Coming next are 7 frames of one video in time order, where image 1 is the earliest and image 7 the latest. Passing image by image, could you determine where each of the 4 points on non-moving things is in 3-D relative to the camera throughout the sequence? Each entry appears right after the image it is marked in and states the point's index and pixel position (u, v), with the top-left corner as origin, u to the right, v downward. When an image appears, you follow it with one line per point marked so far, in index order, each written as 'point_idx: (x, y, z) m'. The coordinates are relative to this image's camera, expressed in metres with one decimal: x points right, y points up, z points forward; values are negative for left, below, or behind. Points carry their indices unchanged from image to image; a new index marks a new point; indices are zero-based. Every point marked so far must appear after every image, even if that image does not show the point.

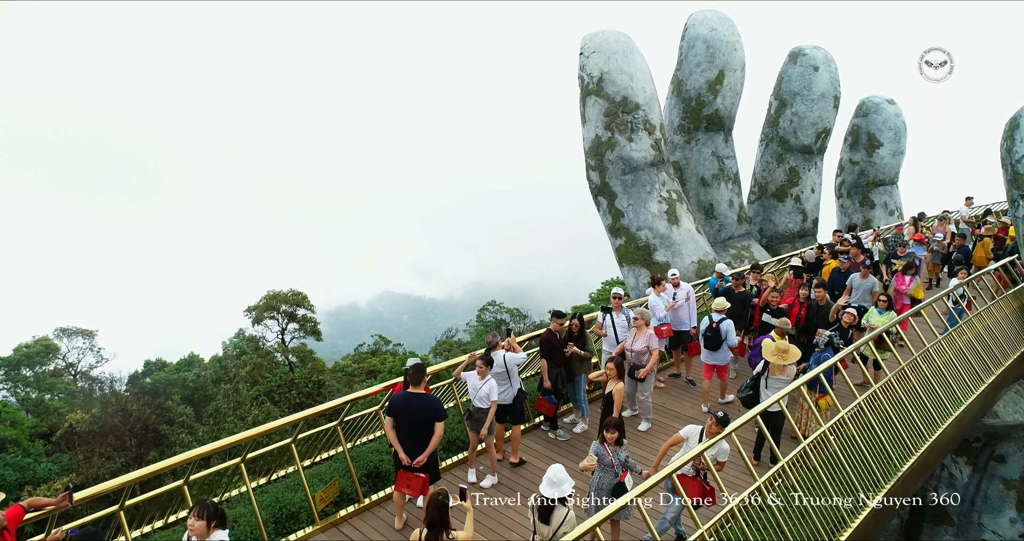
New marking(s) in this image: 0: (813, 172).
0: (+8.9, +2.9, +16.5) m
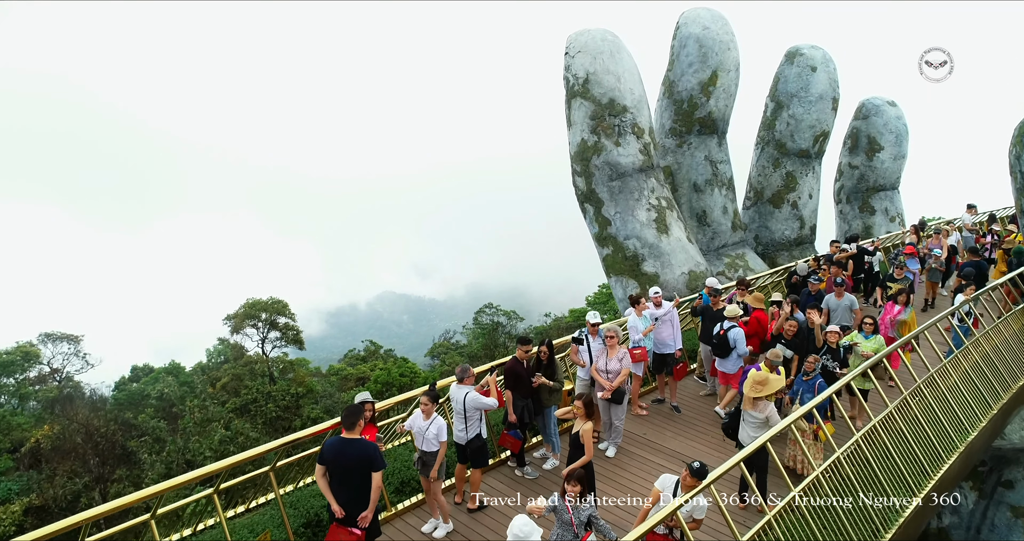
0: (+8.5, +2.7, +15.8) m
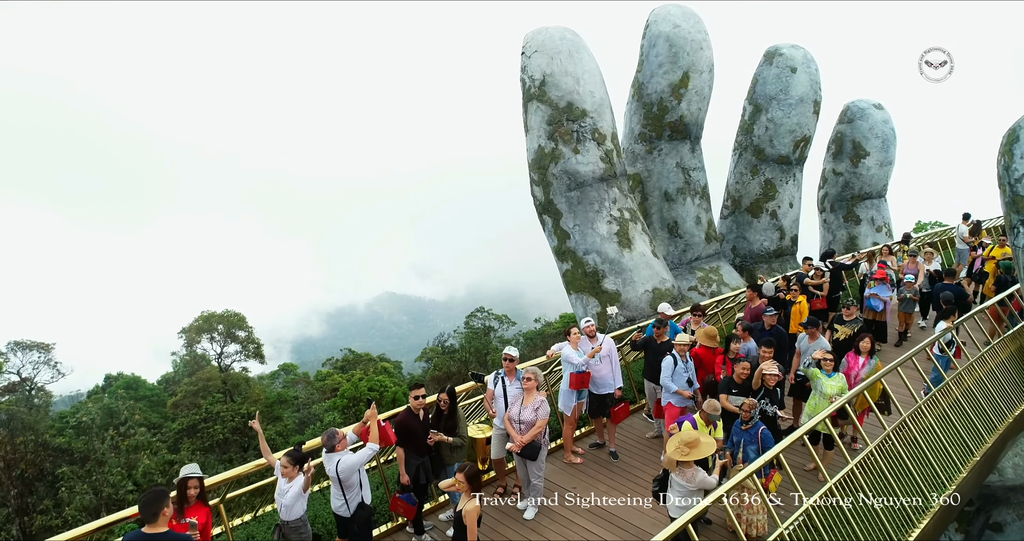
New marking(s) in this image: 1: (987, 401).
0: (+7.5, +2.3, +14.9) m
1: (+6.9, -1.9, +8.1) m
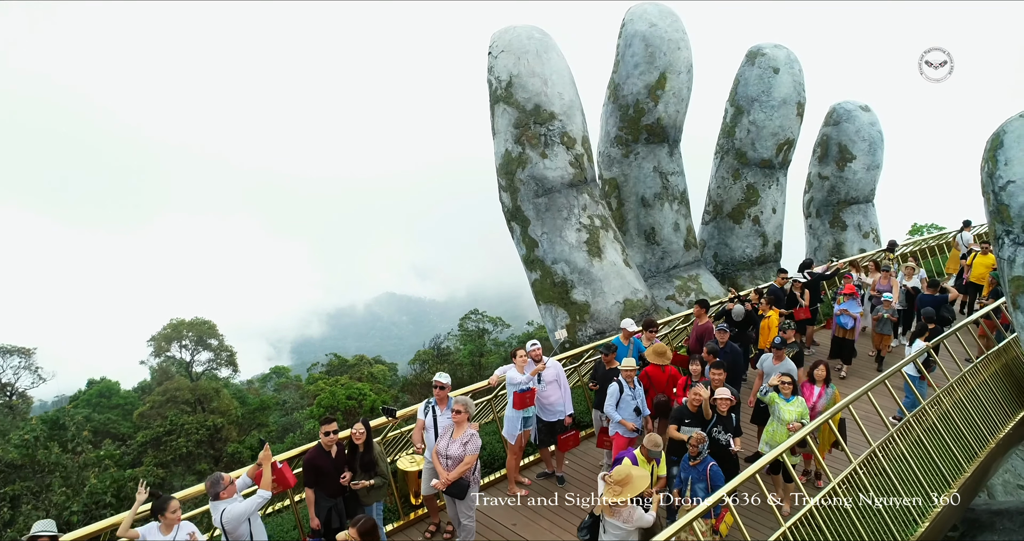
0: (+6.8, +2.1, +14.4) m
1: (+6.2, -2.1, +7.6) m
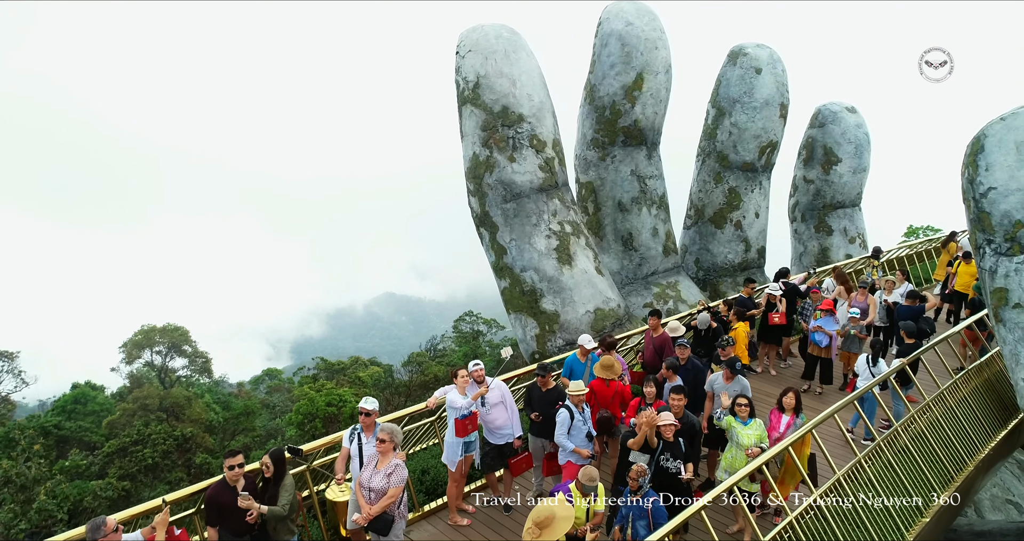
0: (+6.2, +1.9, +13.9) m
1: (+5.6, -2.3, +7.2) m
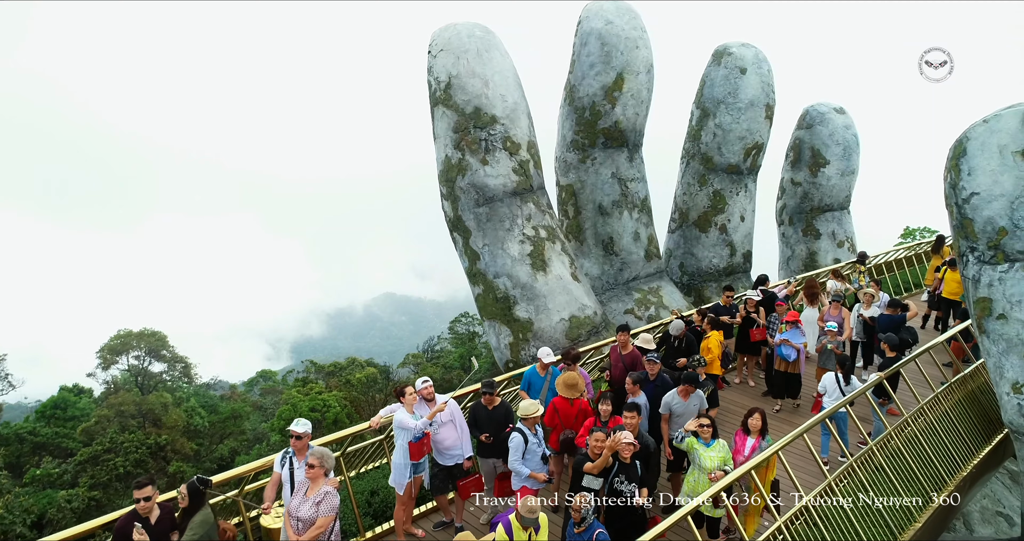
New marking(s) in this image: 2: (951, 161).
0: (+5.7, +1.8, +13.6) m
1: (+5.1, -2.4, +6.9) m
2: (+6.0, +1.5, +7.6) m
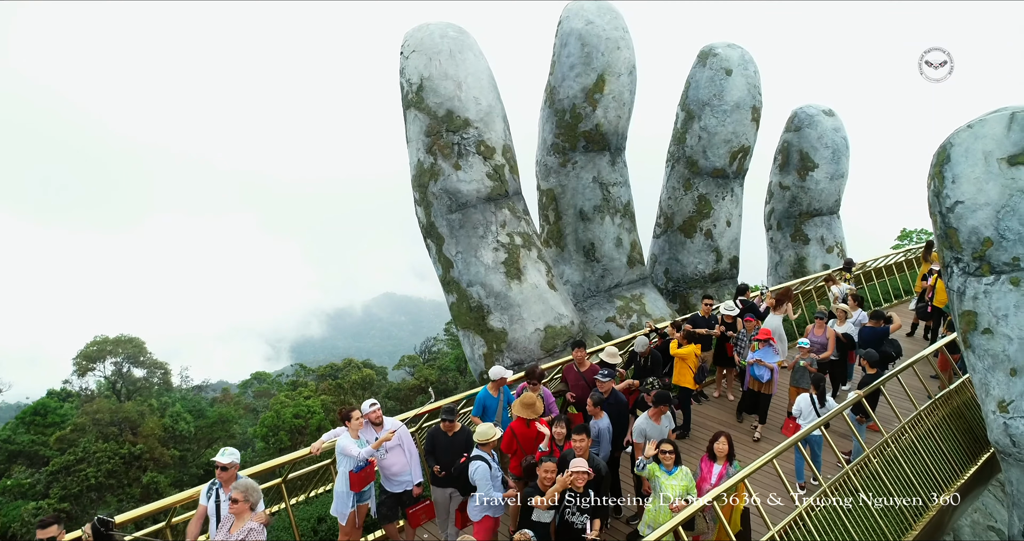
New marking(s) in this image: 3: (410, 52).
0: (+5.2, +1.7, +13.3) m
1: (+4.6, -2.6, +6.5) m
2: (+5.5, +1.3, +7.2) m
3: (-1.9, +4.0, +10.2) m
